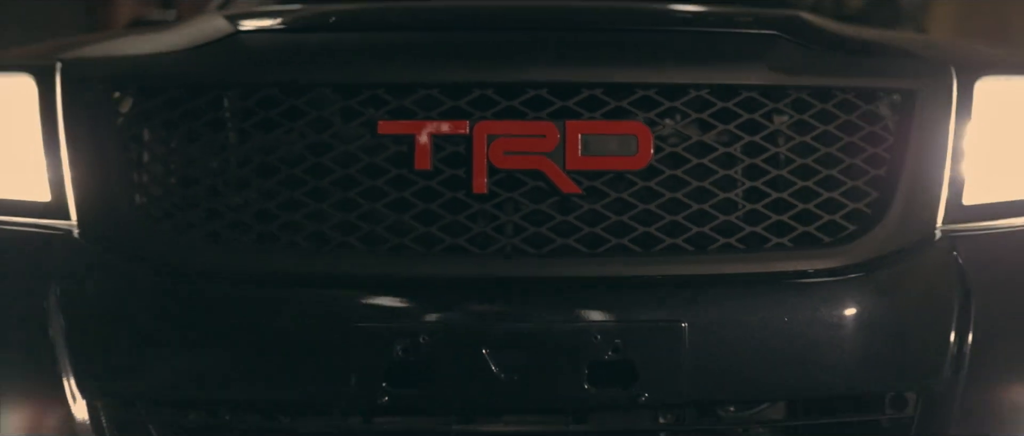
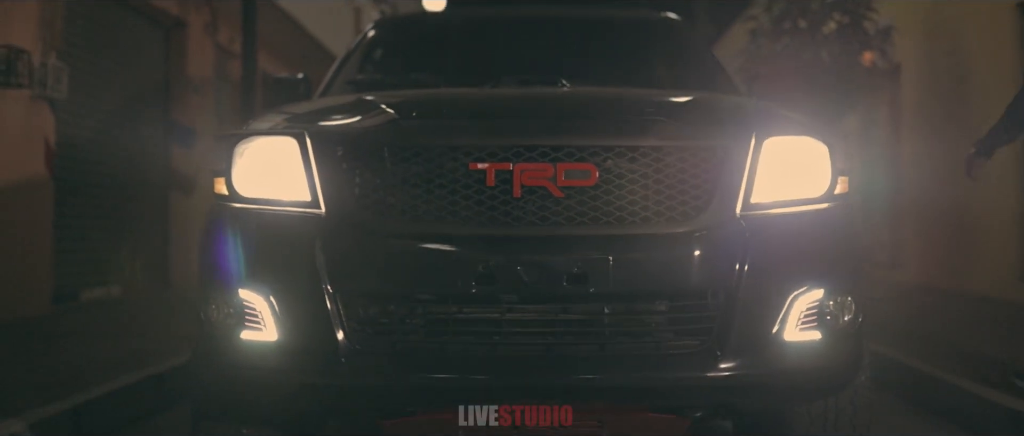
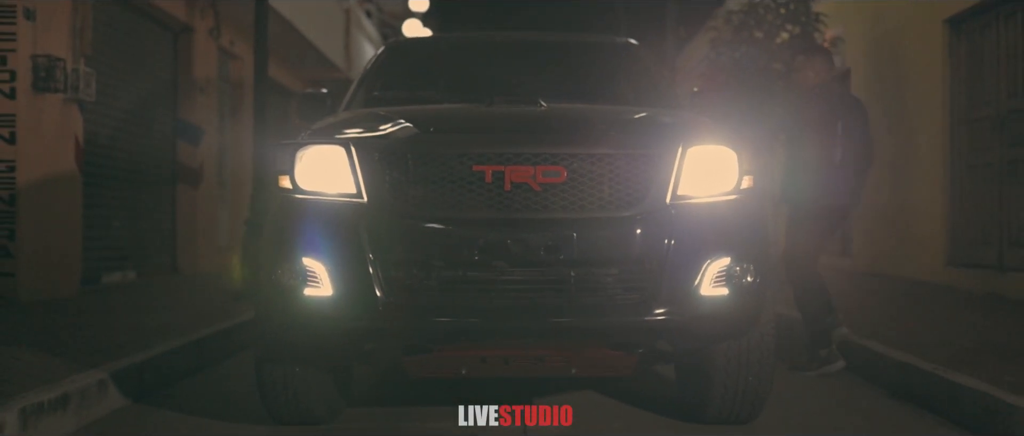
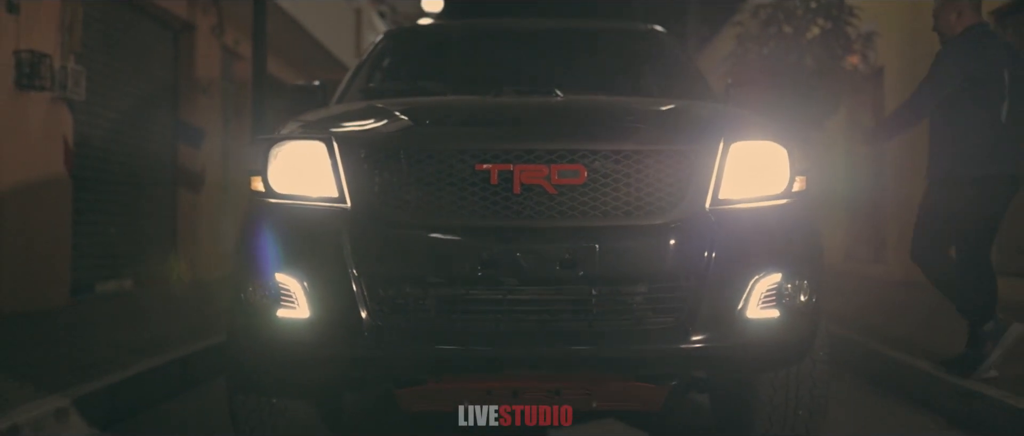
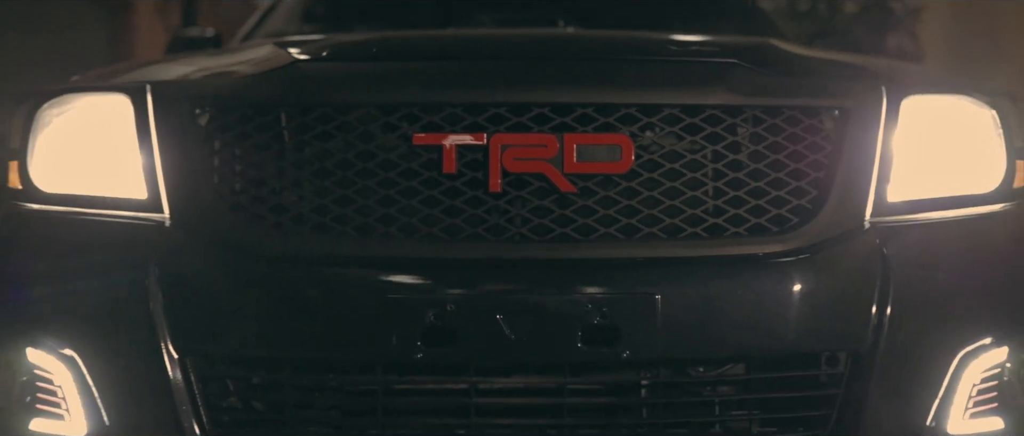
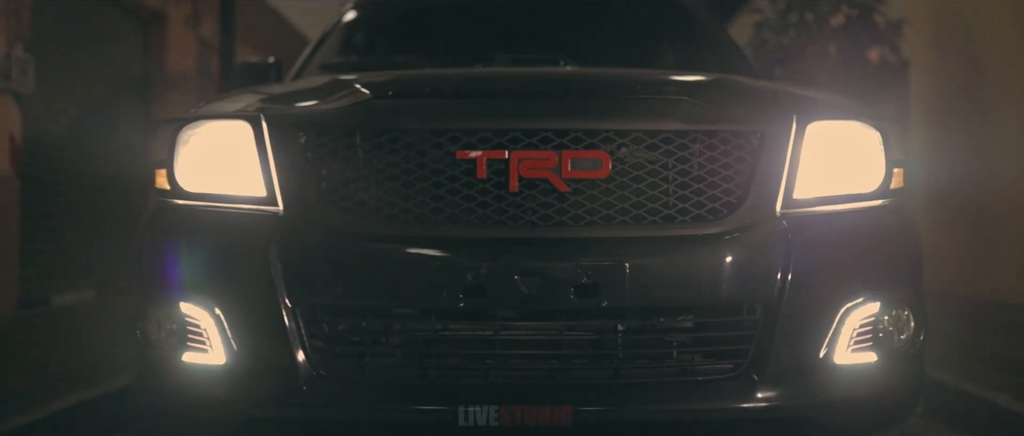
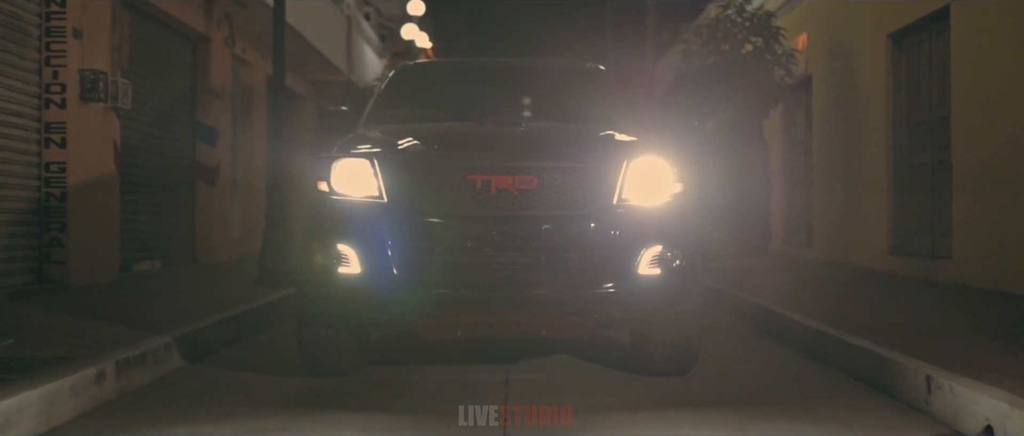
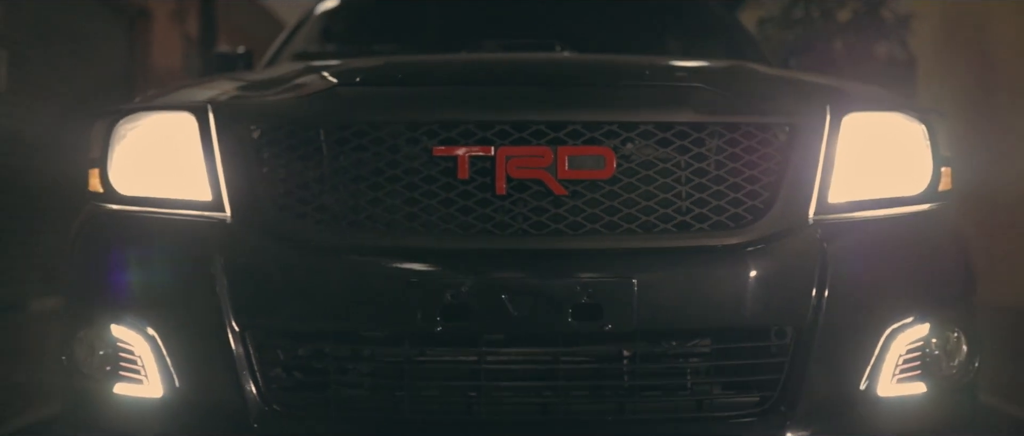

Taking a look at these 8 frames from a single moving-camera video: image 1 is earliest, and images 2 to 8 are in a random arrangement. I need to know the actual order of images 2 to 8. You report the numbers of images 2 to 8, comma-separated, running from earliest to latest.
5, 8, 6, 2, 4, 3, 7
